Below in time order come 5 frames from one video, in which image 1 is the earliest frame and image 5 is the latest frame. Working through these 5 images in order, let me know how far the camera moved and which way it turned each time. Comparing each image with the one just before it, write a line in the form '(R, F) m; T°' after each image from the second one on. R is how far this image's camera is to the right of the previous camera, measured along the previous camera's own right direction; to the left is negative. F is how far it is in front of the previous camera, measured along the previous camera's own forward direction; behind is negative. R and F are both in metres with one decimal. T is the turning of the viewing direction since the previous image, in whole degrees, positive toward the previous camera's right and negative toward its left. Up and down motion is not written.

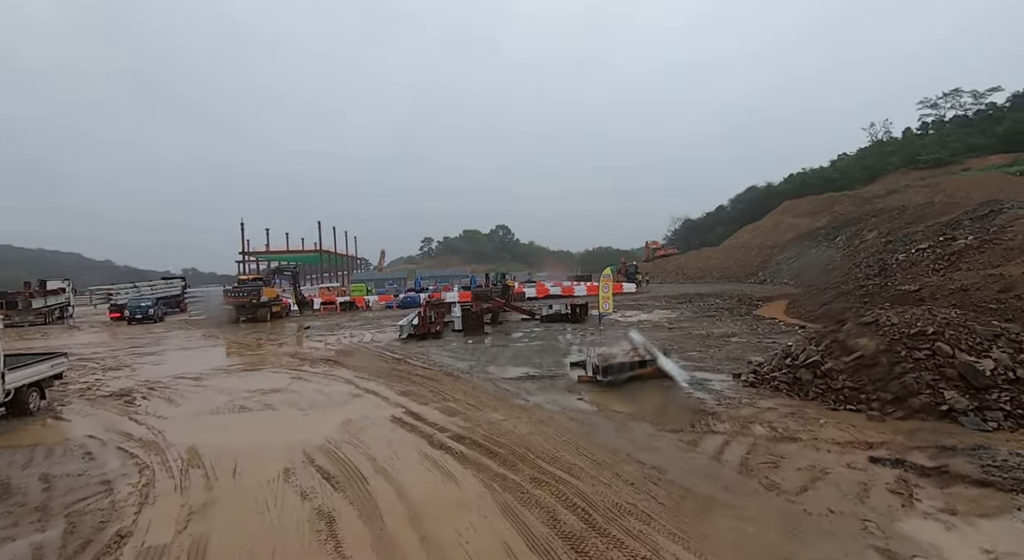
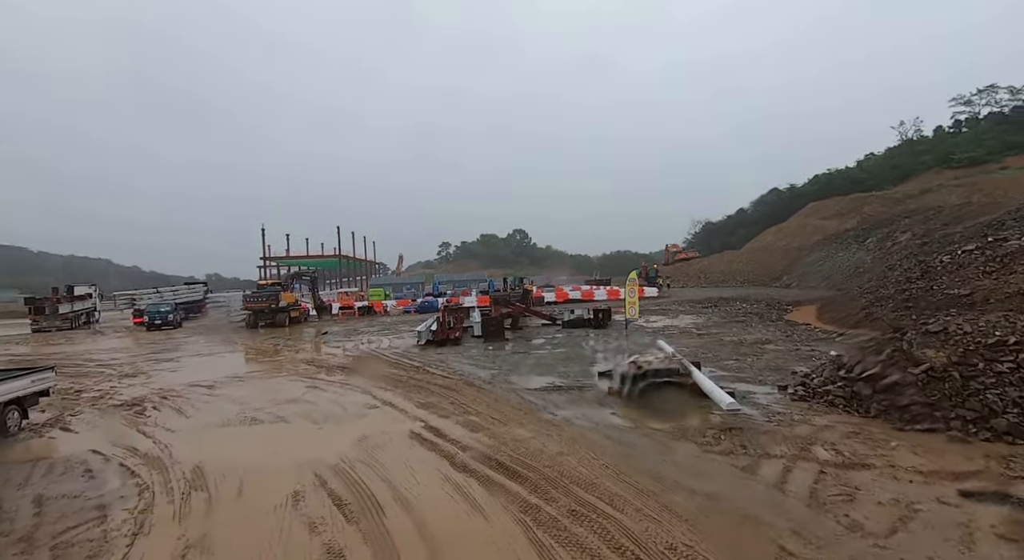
(-0.1, +0.5) m; -2°
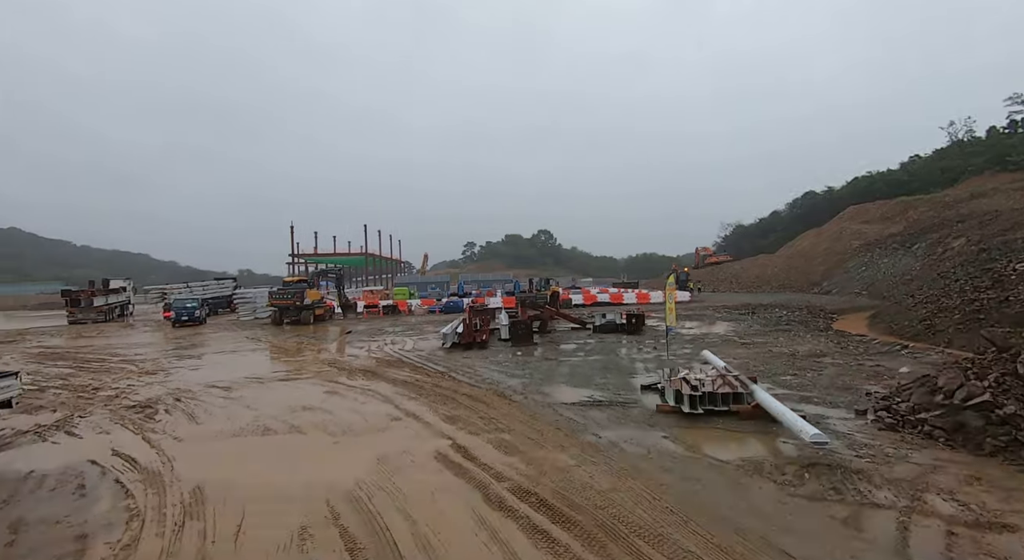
(-0.2, +0.8) m; -3°
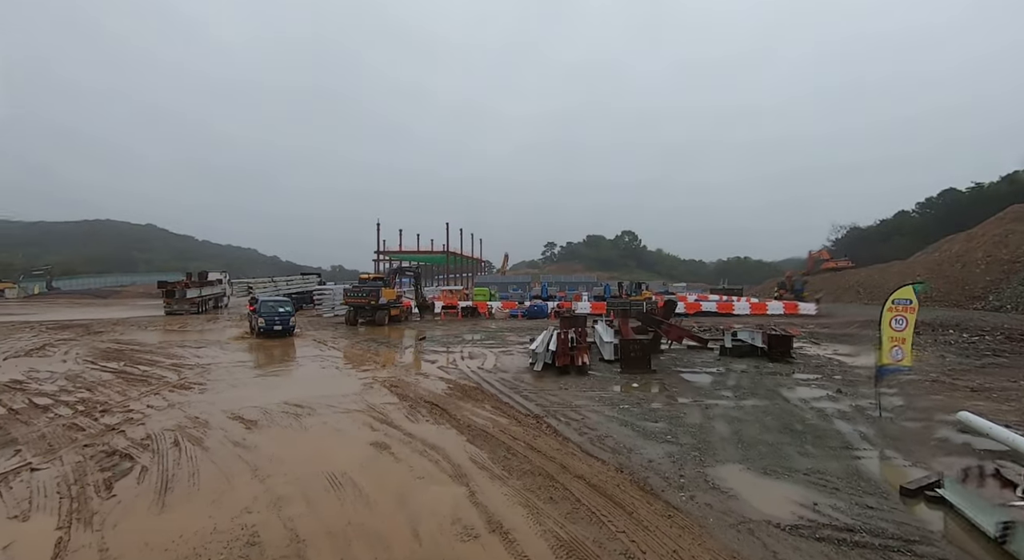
(-0.8, +3.6) m; -9°
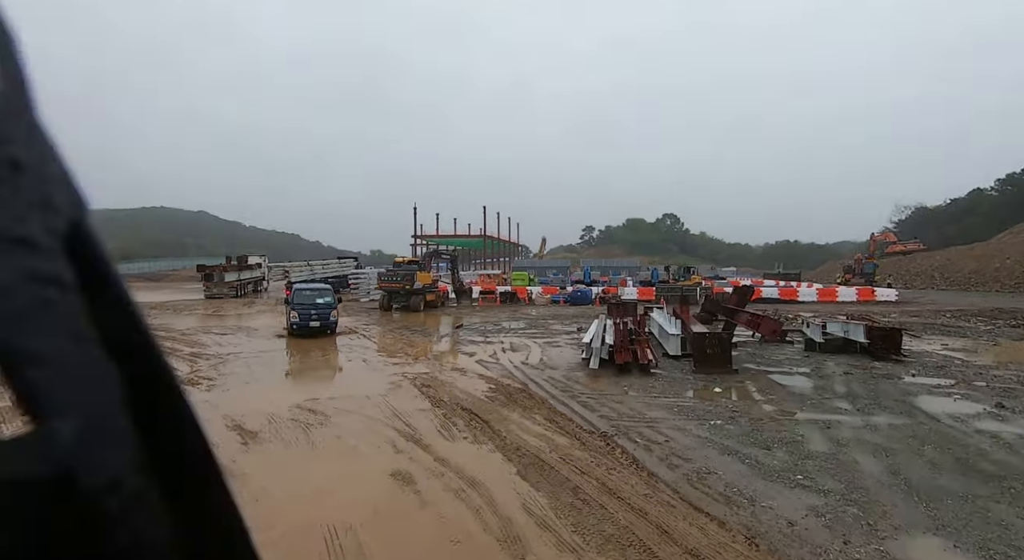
(-0.3, +1.9) m; -4°
